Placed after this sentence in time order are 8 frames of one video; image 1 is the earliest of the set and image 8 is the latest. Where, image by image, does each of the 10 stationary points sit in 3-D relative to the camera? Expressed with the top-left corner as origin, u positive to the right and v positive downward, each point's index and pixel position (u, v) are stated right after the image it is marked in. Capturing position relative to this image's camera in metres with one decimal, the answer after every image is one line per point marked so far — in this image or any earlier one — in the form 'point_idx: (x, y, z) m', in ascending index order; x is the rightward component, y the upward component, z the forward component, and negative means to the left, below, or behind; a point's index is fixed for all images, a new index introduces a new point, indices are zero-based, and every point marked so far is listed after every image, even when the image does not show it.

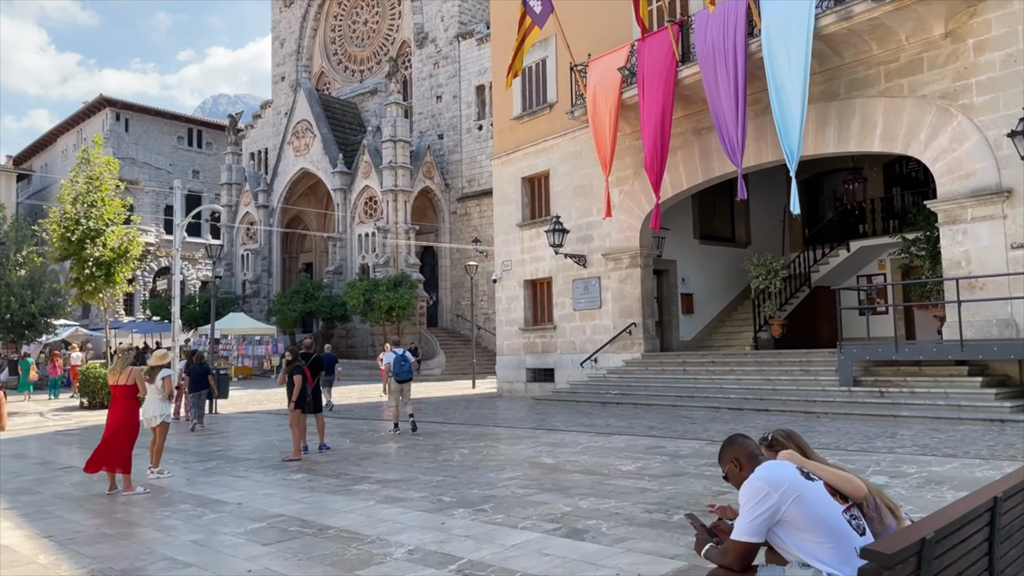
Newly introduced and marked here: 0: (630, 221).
0: (+2.5, +1.5, +16.6) m
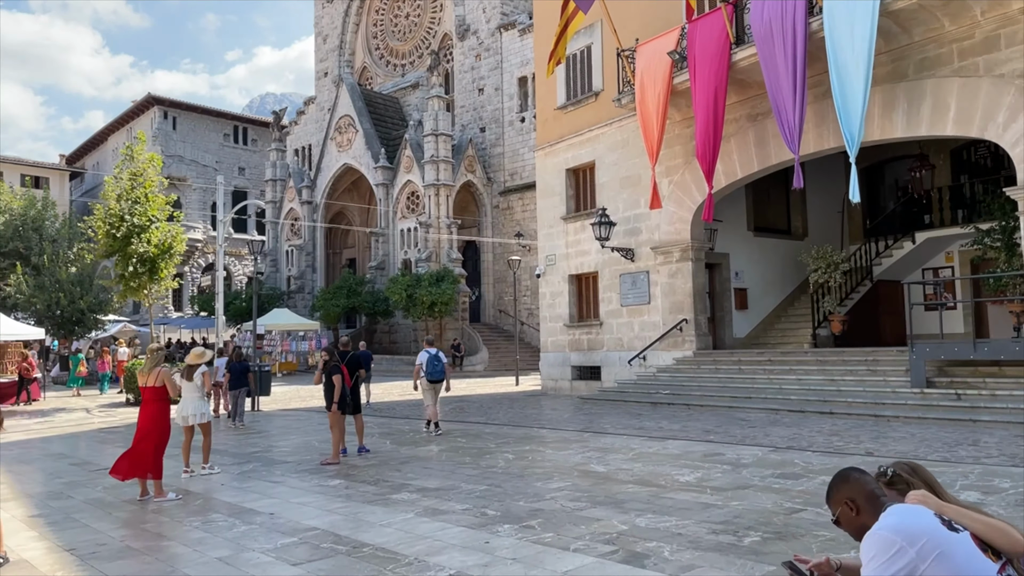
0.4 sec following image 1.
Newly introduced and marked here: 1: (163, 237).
0: (+3.5, +1.6, +15.9) m
1: (-8.9, +1.3, +19.6) m
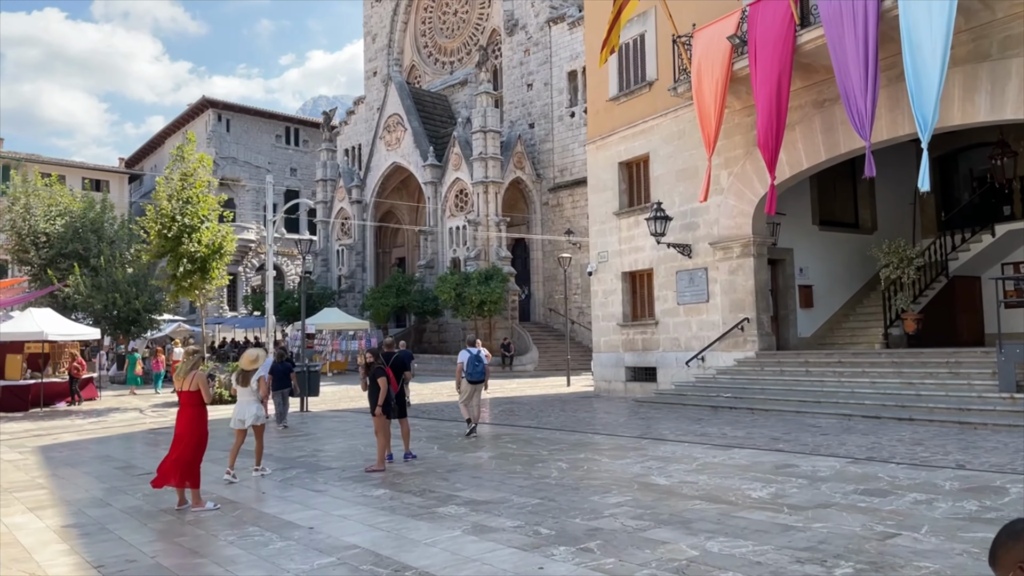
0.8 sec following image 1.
0: (+4.5, +1.6, +15.1) m
1: (-7.6, +1.3, +19.6) m
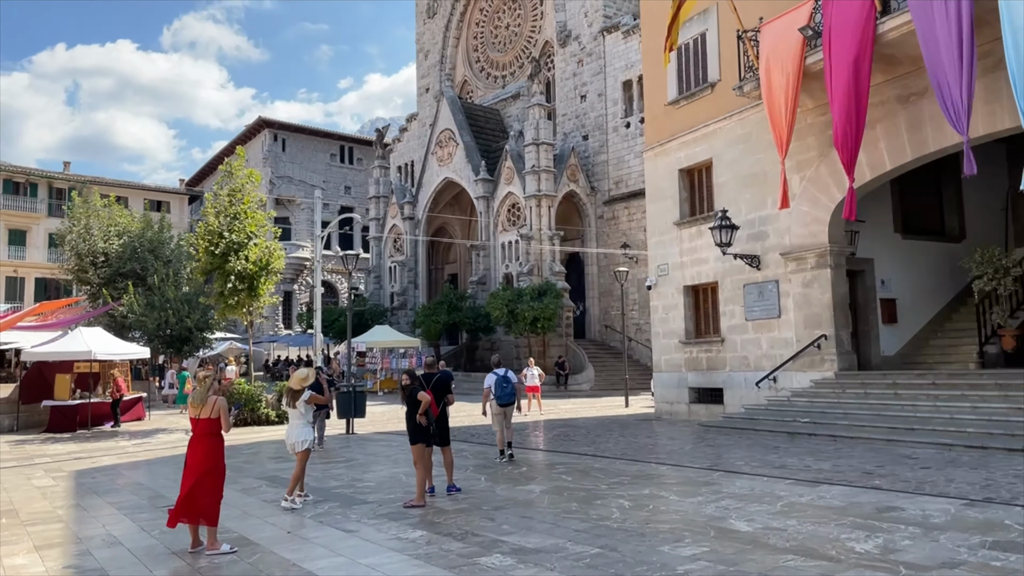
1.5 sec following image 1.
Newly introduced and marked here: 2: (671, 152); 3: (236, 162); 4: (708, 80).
0: (+5.4, +1.4, +13.8) m
1: (-6.3, +0.9, +19.2) m
2: (+3.5, +3.0, +17.1) m
3: (-7.1, +3.2, +19.8) m
4: (+4.1, +4.3, +16.0) m
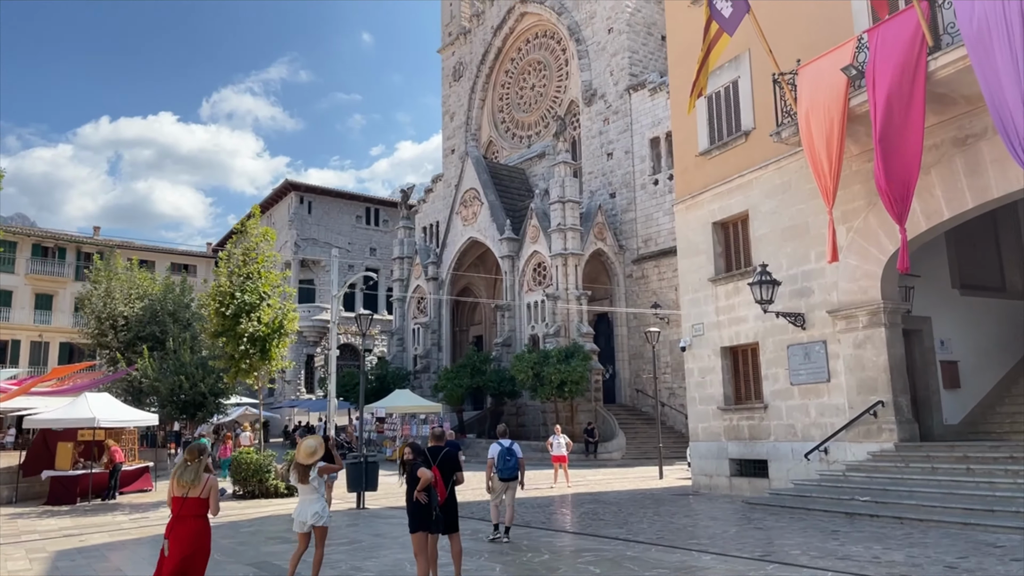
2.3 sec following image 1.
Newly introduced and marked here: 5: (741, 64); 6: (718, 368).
0: (+5.8, +0.4, +12.7) m
1: (-5.7, -0.6, +18.4) m
2: (+4.0, +1.7, +16.1) m
3: (-6.5, +1.7, +19.2) m
4: (+4.5, +3.1, +15.1) m
5: (+4.5, +4.4, +15.2) m
6: (+4.1, -1.6, +15.5) m
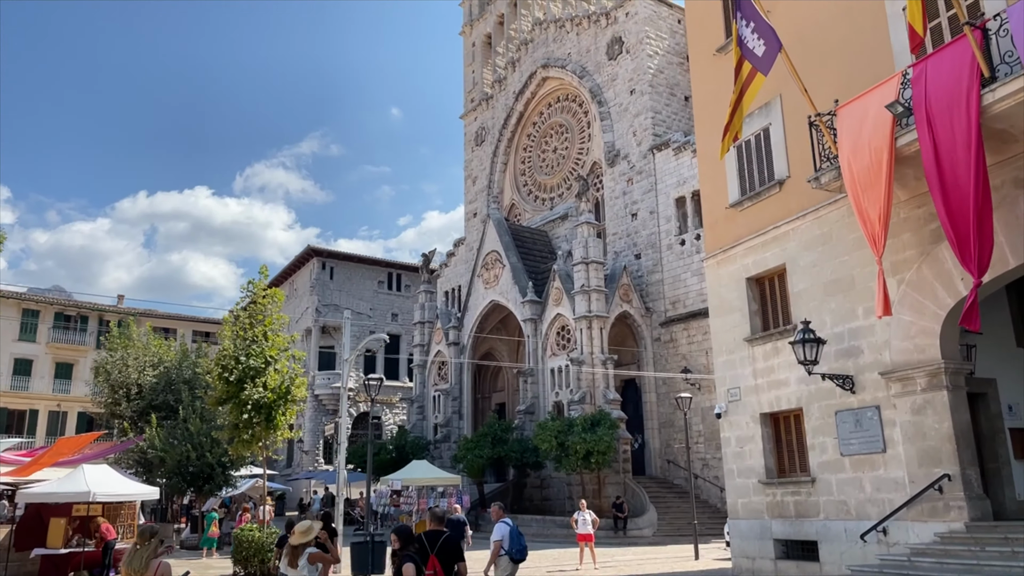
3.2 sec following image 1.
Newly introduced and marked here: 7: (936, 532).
0: (+6.0, -0.5, +11.4) m
1: (-5.2, -2.1, +17.4) m
2: (+4.4, +0.6, +15.0) m
3: (-6.0, +0.1, +18.5) m
4: (+4.8, +2.0, +14.1) m
5: (+4.8, +3.3, +14.4) m
6: (+4.5, -2.7, +14.1) m
7: (+5.9, -3.4, +10.7) m
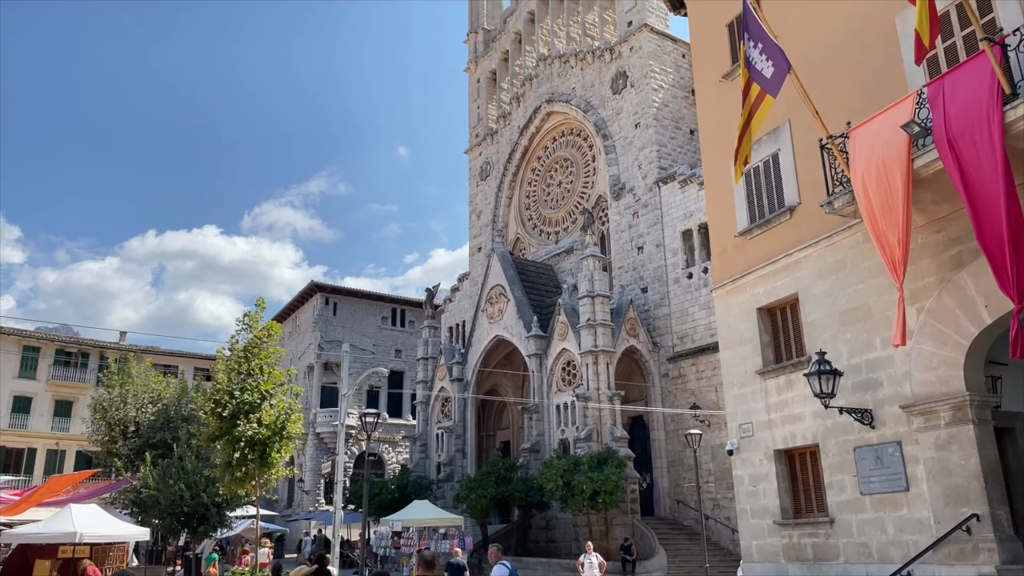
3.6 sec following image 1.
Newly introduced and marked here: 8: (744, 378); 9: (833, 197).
0: (+6.1, -0.9, +10.9) m
1: (-5.2, -2.8, +16.9) m
2: (+4.4, 0.0, +14.5) m
3: (-5.9, -0.6, +18.0) m
4: (+4.9, +1.5, +13.7) m
5: (+4.9, +2.8, +14.0) m
6: (+4.5, -3.2, +13.4) m
7: (+6.0, -3.8, +10.0) m
8: (+4.3, -1.7, +14.3) m
9: (+4.8, +1.4, +11.5) m
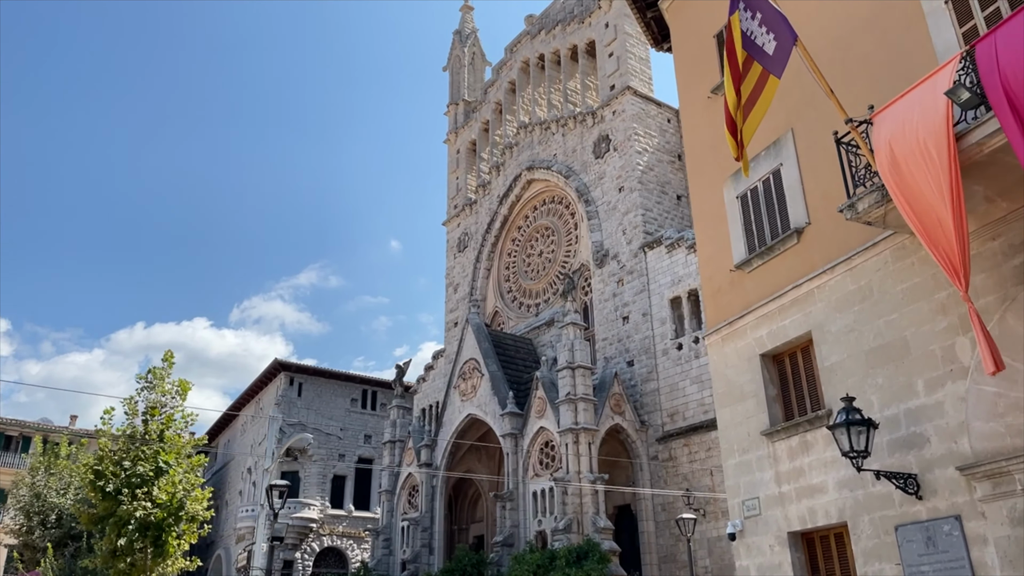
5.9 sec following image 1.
0: (+5.3, -1.1, +8.2) m
1: (-6.0, -3.7, +13.8) m
2: (+3.6, -0.7, +11.9) m
3: (-6.8, -1.7, +15.2) m
4: (+4.1, +0.9, +11.3) m
5: (+4.1, +2.1, +11.8) m
6: (+3.7, -3.8, +10.5) m
7: (+5.2, -3.9, +7.1) m
8: (+3.5, -2.3, +11.6) m
9: (+4.1, +1.1, +9.1) m
